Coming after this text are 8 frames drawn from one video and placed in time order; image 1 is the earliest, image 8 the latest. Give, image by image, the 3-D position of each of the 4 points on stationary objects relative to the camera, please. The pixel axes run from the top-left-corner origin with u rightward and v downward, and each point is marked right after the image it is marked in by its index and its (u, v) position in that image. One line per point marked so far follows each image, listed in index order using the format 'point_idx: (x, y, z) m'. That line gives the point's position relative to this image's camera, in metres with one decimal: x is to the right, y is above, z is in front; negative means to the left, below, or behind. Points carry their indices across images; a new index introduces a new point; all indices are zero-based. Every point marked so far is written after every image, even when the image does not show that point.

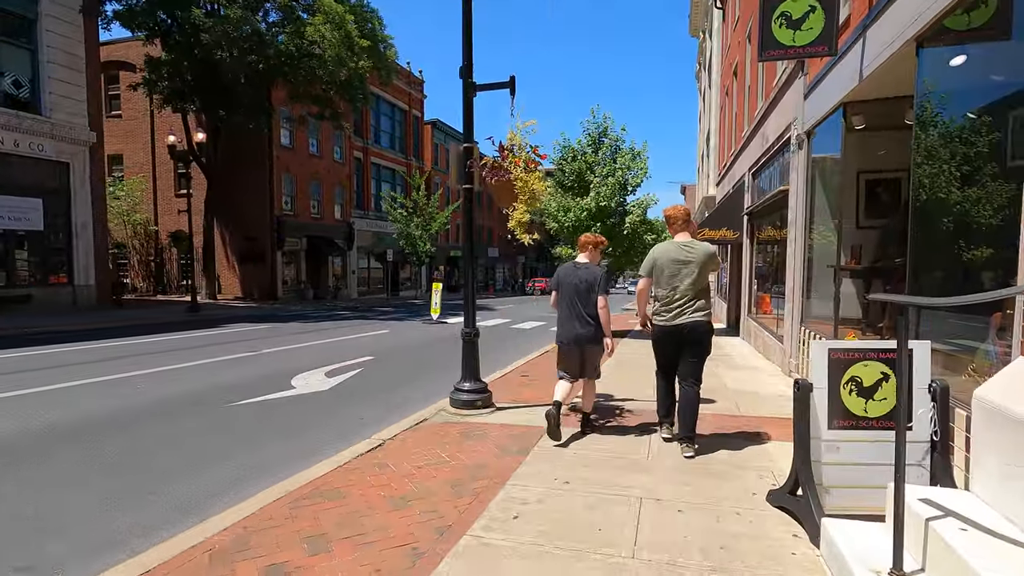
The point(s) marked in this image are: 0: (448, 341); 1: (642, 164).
0: (-1.8, -1.6, +14.6) m
1: (+3.6, +3.3, +14.6) m
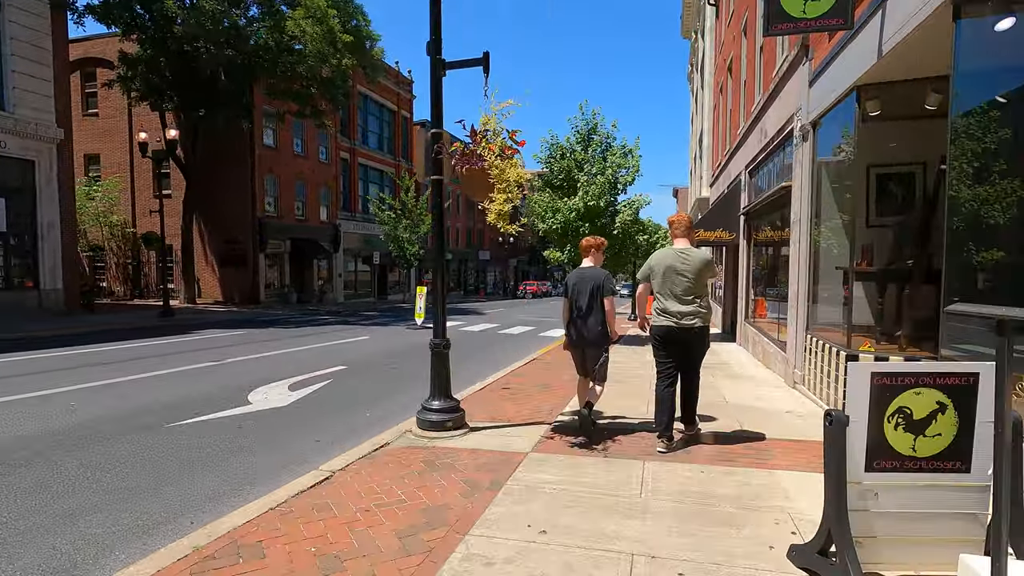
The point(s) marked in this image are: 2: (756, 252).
0: (-2.1, -1.7, +13.9) m
1: (+3.2, +3.2, +14.0) m
2: (+5.4, +0.8, +12.1) m
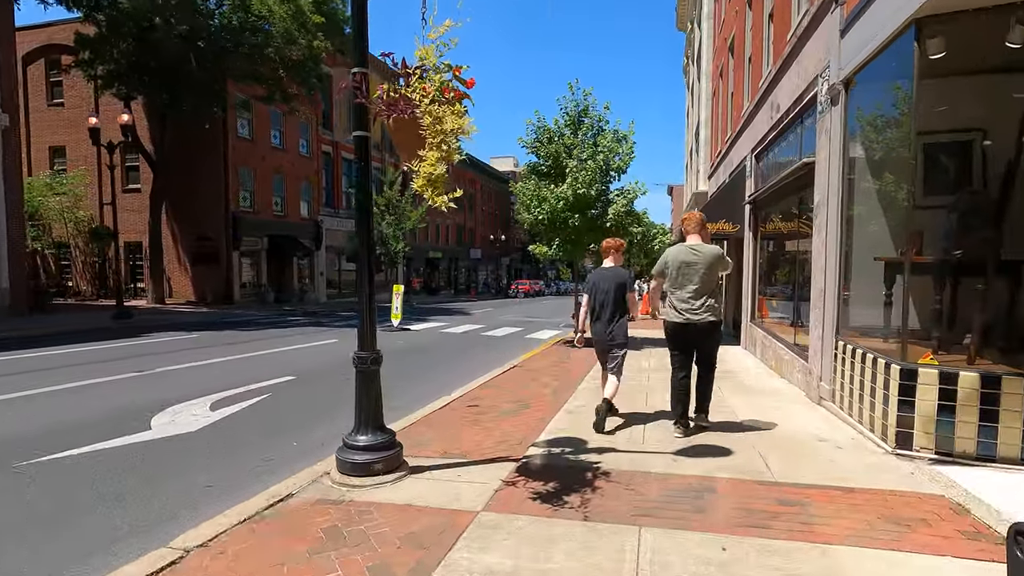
0: (-2.6, -1.6, +12.6) m
1: (+2.8, +3.3, +12.7) m
2: (+5.0, +0.9, +10.8) m
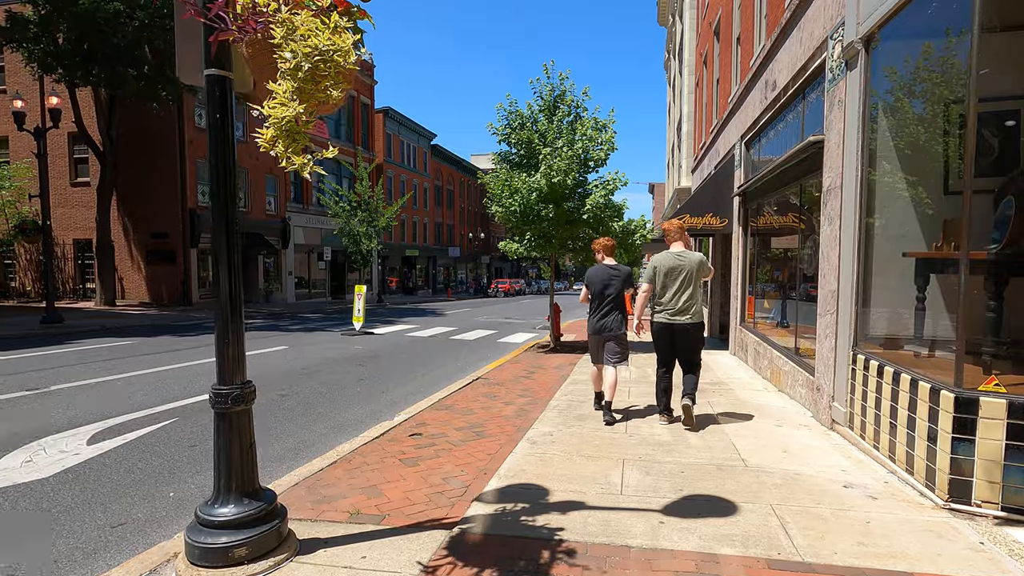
0: (-3.2, -1.6, +11.4) m
1: (+2.1, +3.3, +11.7) m
2: (+4.4, +0.9, +9.9) m
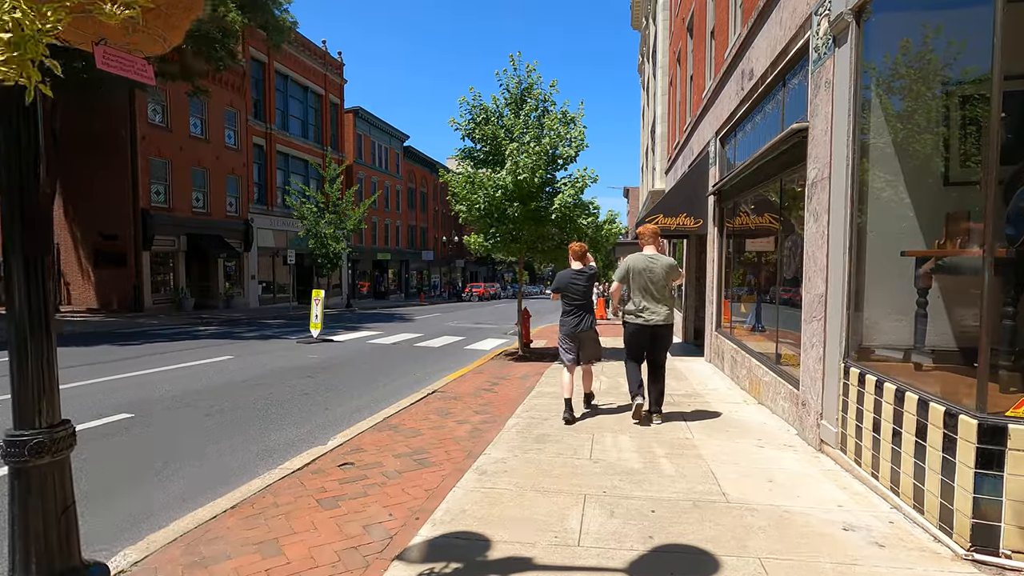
0: (-3.9, -1.7, +10.5) m
1: (+1.4, +3.2, +11.1) m
2: (+3.8, +0.8, +9.4) m
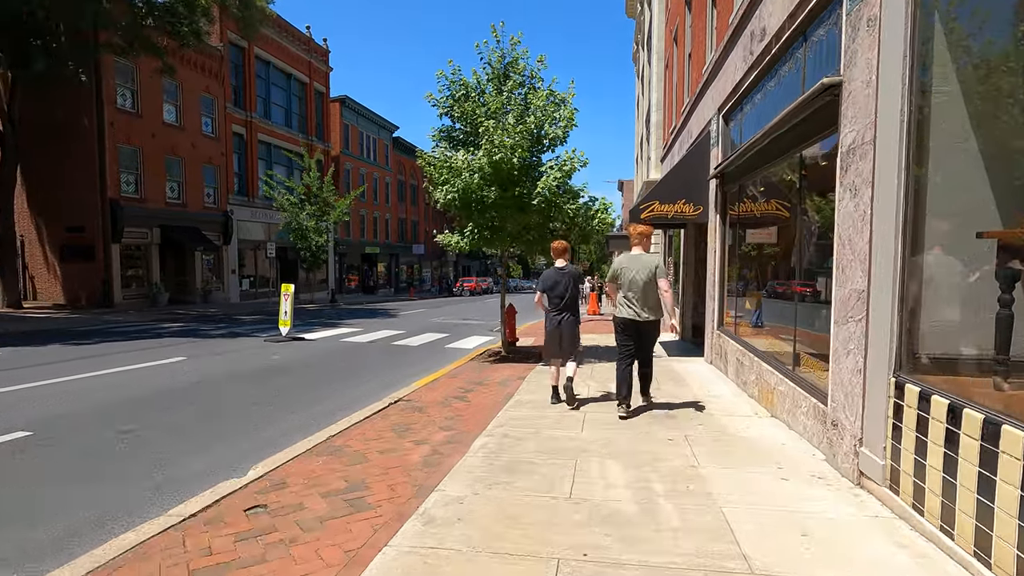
0: (-4.3, -1.6, +9.5) m
1: (+1.0, +3.3, +10.1) m
2: (+3.4, +0.9, +8.4) m
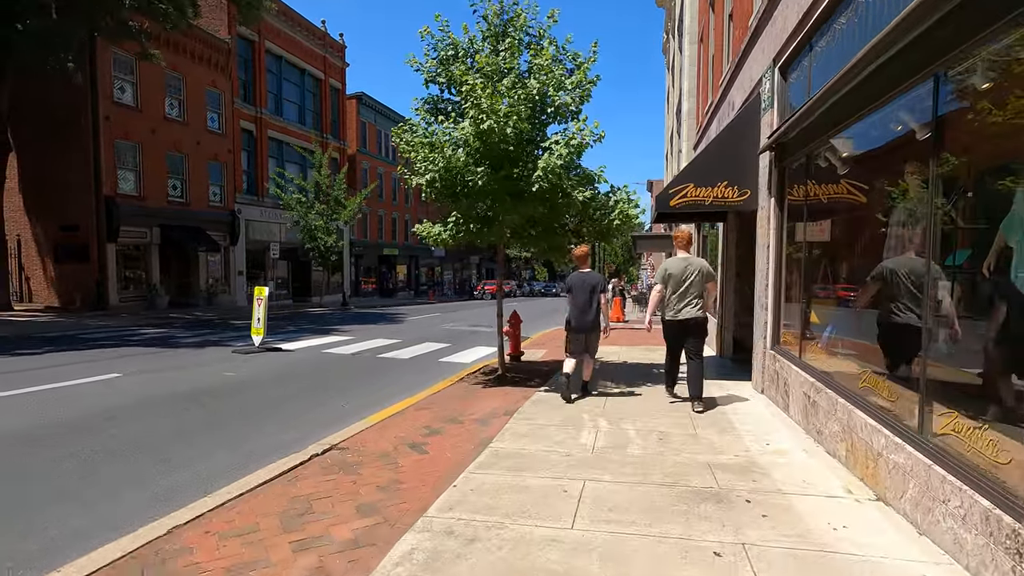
0: (-4.3, -1.7, +7.8) m
1: (+1.0, +3.2, +8.1) m
2: (+3.3, +0.8, +6.3) m
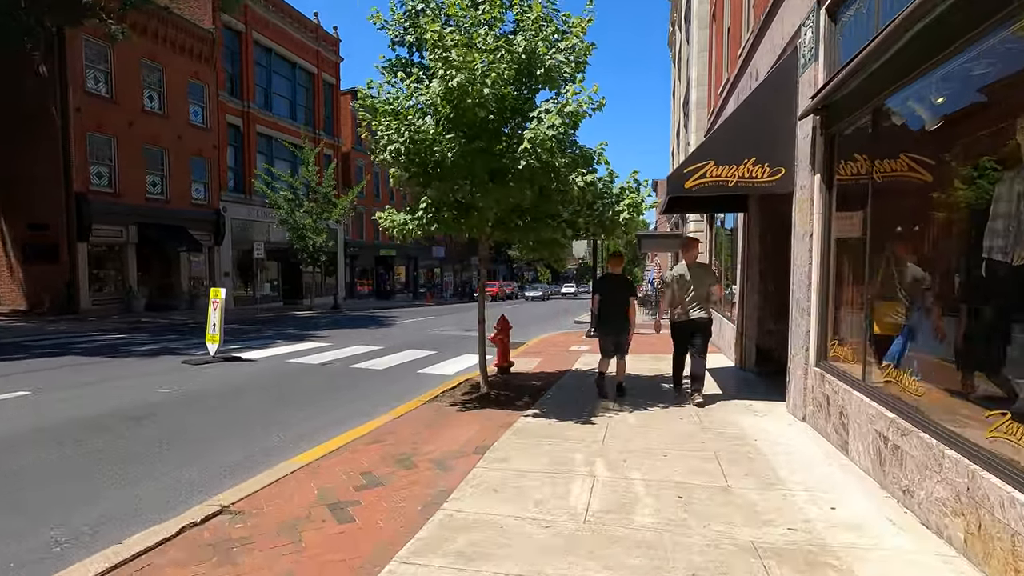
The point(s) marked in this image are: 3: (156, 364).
0: (-4.6, -1.7, +6.5) m
1: (+0.8, +3.2, +6.8) m
2: (+3.1, +0.8, +4.9) m
3: (-6.8, -1.5, +10.4) m
